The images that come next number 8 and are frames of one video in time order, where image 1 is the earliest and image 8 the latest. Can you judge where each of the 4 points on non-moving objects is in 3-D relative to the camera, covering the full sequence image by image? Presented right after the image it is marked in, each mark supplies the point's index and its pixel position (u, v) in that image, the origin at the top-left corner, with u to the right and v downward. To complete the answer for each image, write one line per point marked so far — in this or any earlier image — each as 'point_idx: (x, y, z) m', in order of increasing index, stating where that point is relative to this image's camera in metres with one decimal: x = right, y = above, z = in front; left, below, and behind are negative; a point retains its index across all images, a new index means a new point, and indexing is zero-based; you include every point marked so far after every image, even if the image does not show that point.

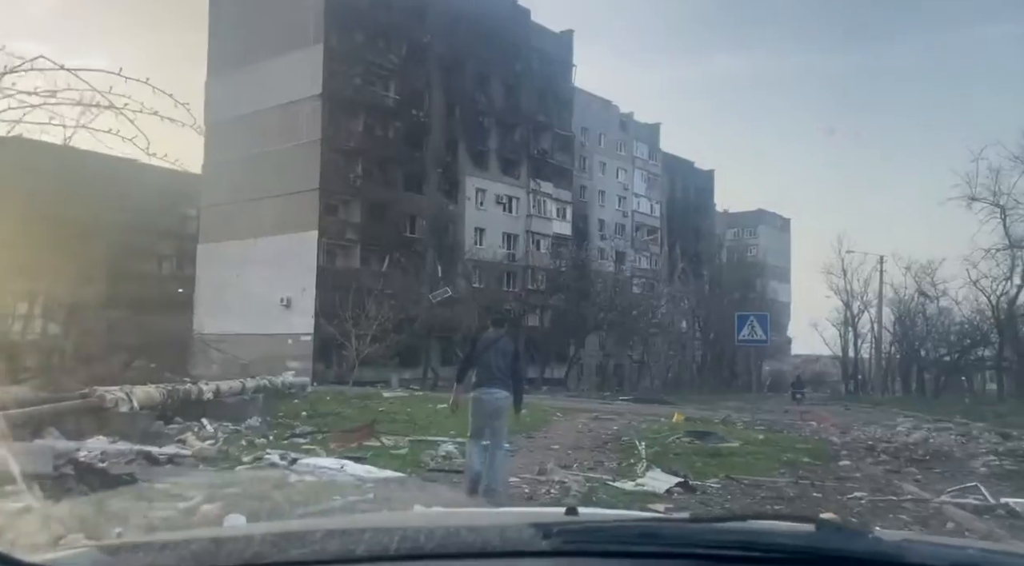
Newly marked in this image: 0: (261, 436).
0: (-3.5, -2.1, +11.4) m
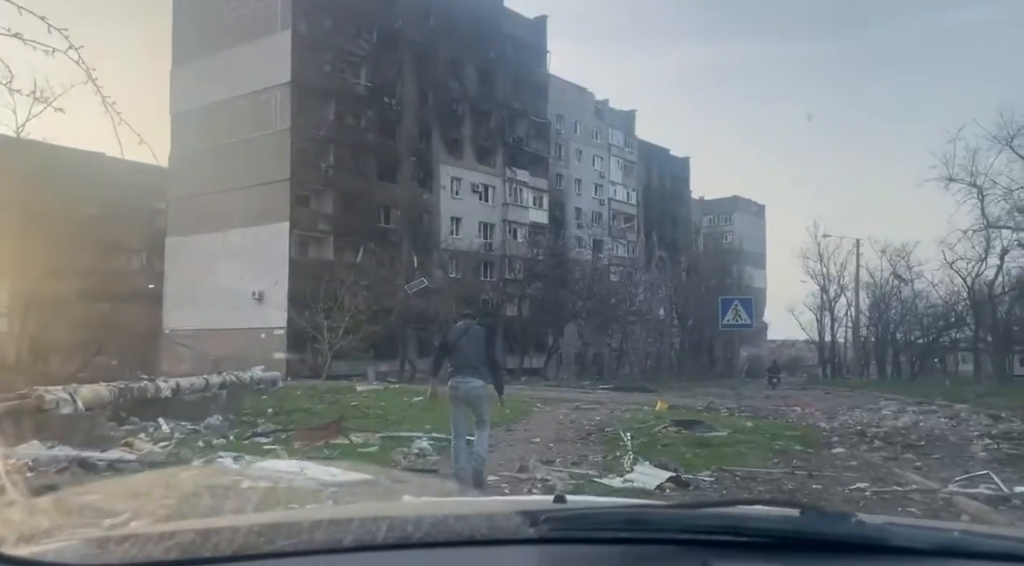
0: (-3.8, -2.0, +10.6) m
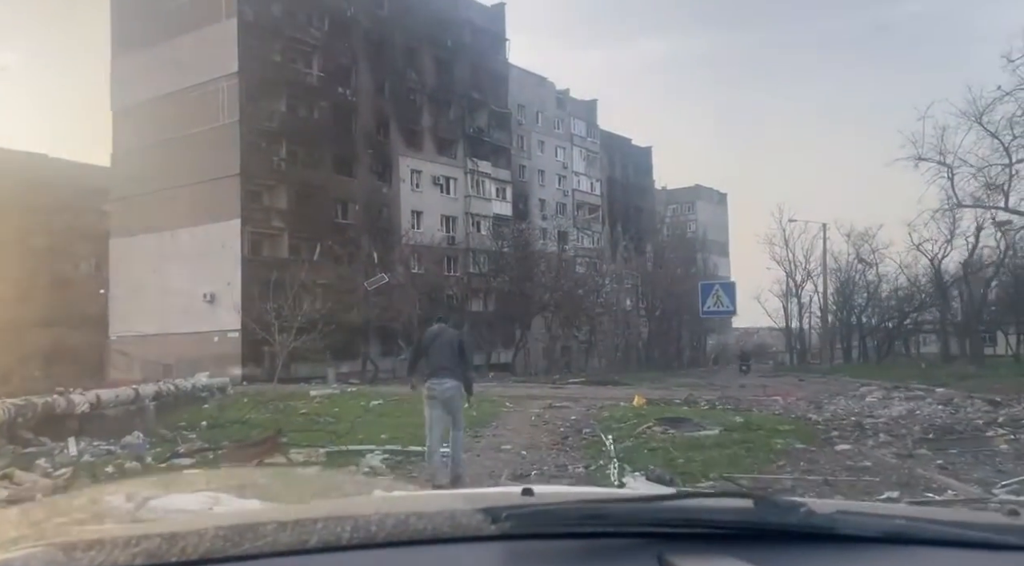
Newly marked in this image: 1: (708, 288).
0: (-4.1, -1.9, +9.1) m
1: (+3.8, -0.1, +15.8) m
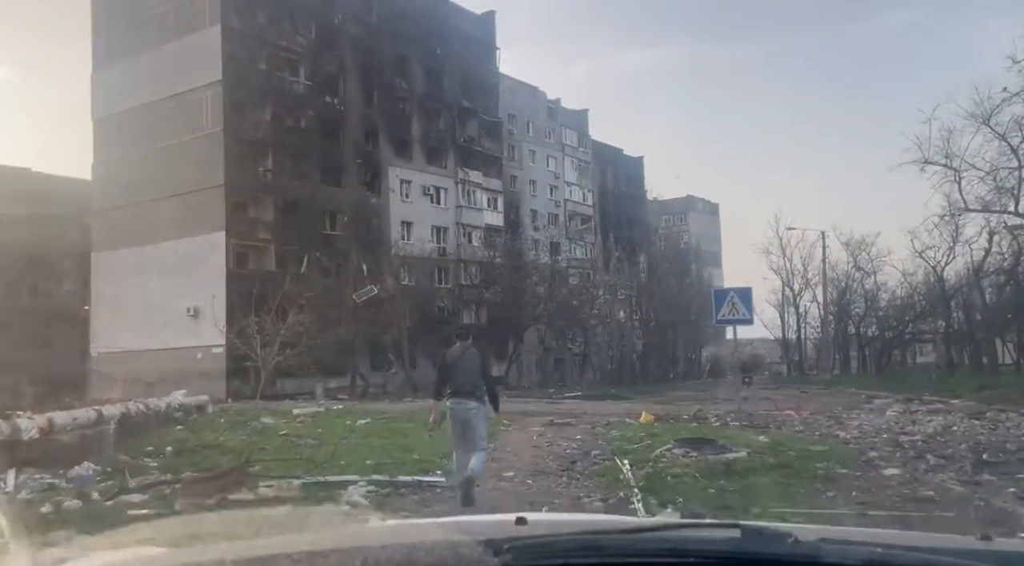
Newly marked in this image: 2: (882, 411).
0: (-4.1, -2.0, +7.8) m
1: (+3.7, -0.2, +14.6) m
2: (+8.8, -3.1, +19.7) m
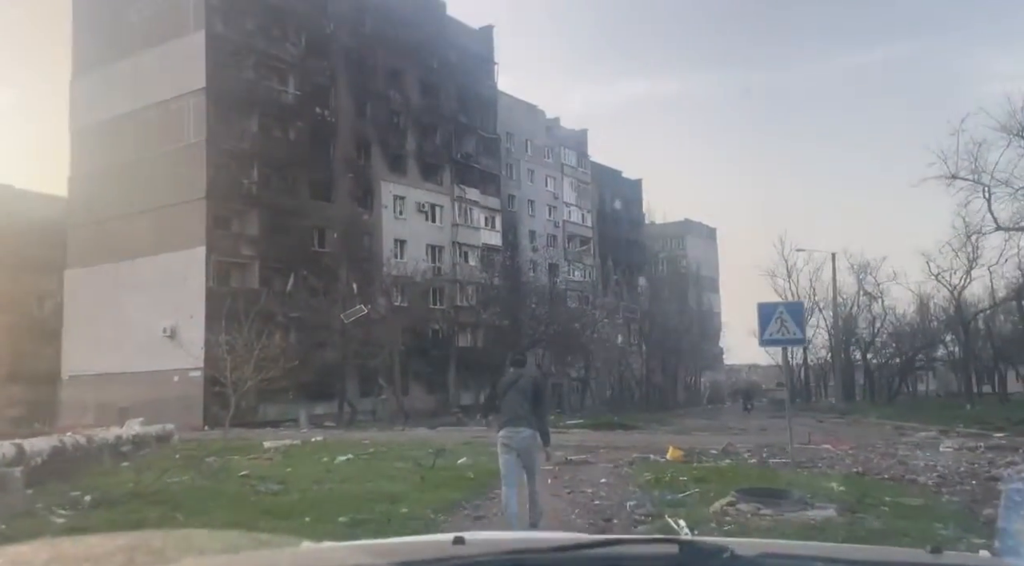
0: (-3.9, -1.9, +5.4) m
1: (+3.9, -0.4, +12.4) m
2: (+8.9, -3.5, +17.4) m
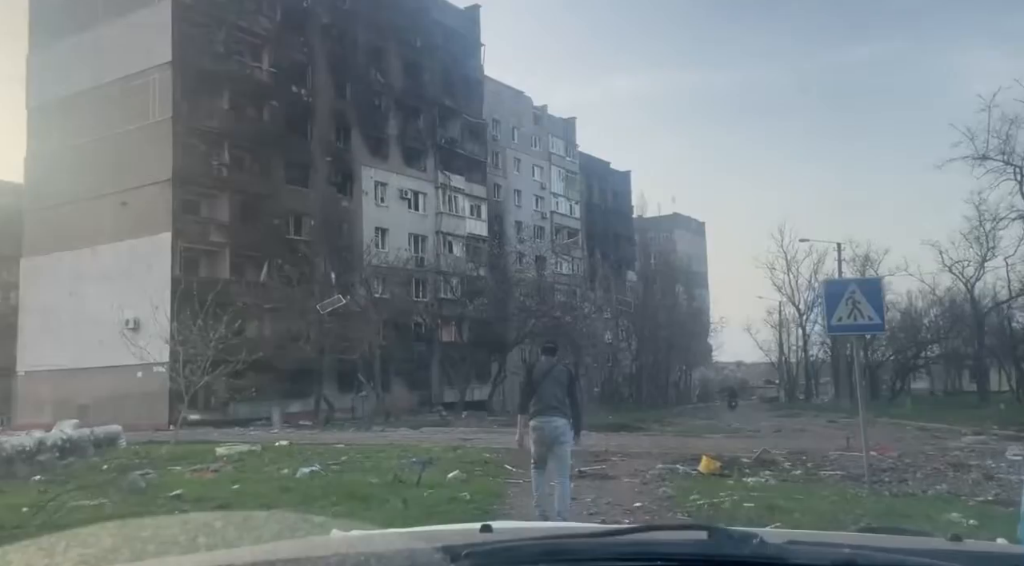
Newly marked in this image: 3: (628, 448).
0: (-3.7, -1.6, +2.9) m
1: (+3.9, -0.1, +10.0) m
2: (+8.9, -3.1, +15.1) m
3: (+2.5, -3.4, +17.2) m
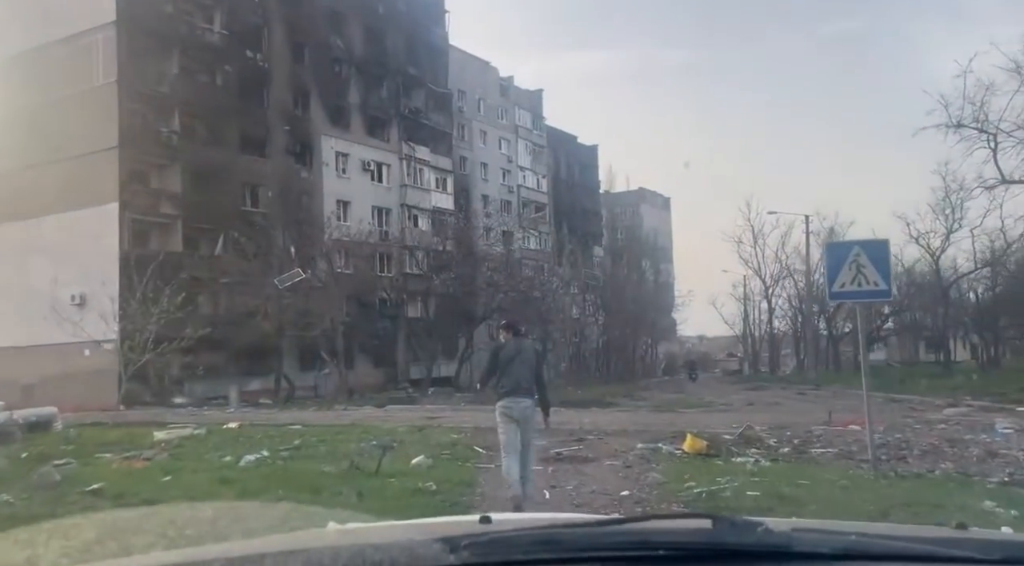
0: (-3.7, -1.4, +1.7) m
1: (+3.6, +0.4, +9.1) m
2: (+8.3, -2.5, +14.5) m
3: (+1.9, -2.8, +16.3) m
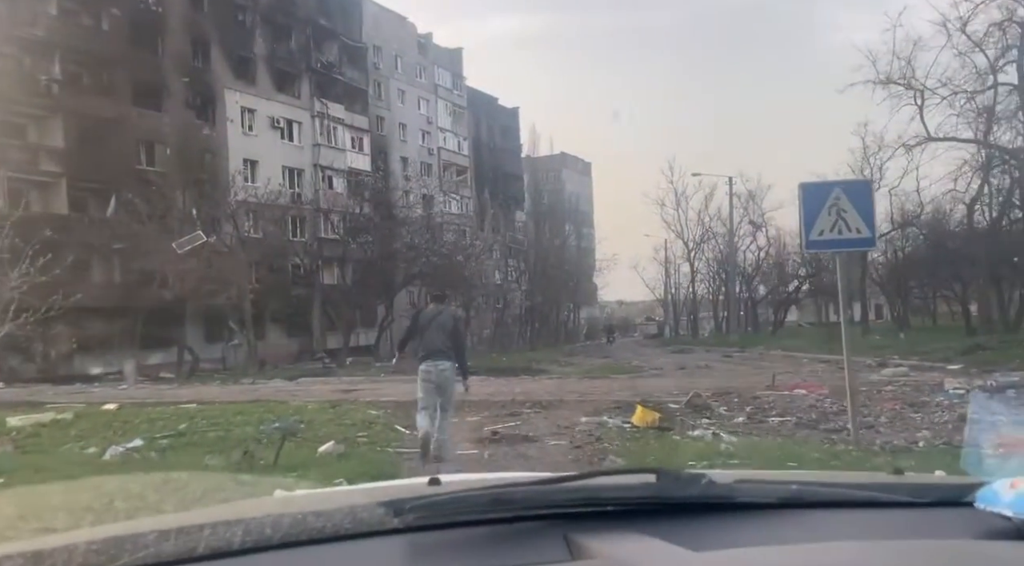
0: (-3.7, -1.3, -0.1) m
1: (+2.9, +0.9, +7.9) m
2: (+7.1, -1.7, +13.8) m
3: (+0.5, -2.0, +15.0) m
